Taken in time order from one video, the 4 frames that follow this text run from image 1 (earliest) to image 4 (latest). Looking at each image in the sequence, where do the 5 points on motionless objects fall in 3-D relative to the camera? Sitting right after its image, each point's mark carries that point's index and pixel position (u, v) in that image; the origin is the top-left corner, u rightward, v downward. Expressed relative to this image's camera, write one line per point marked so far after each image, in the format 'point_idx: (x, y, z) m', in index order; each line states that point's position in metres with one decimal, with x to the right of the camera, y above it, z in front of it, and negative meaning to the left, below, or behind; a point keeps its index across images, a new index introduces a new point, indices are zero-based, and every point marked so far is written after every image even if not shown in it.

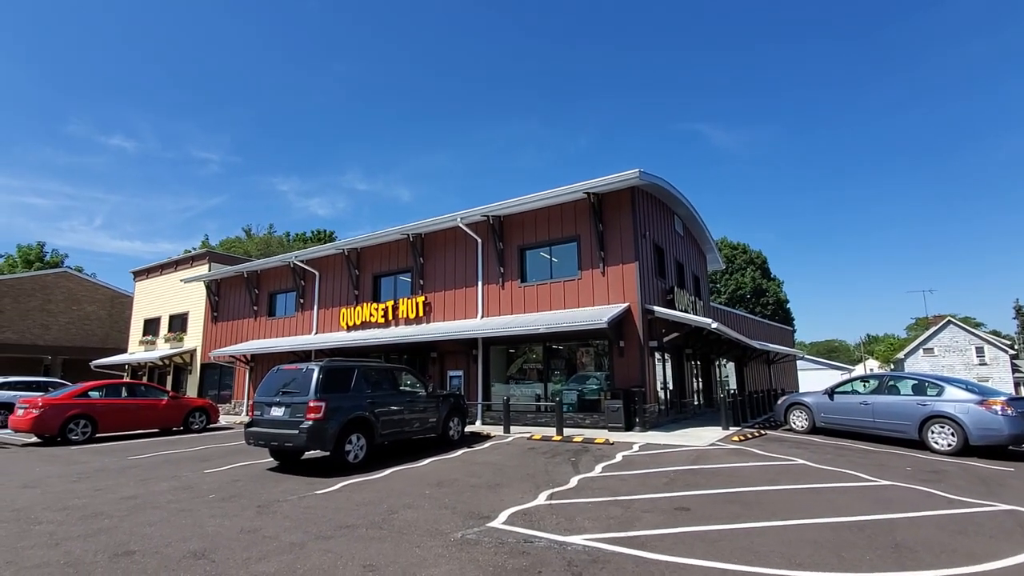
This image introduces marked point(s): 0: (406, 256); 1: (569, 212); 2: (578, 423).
0: (-3.4, +1.0, +17.9) m
1: (+1.5, +2.1, +14.8) m
2: (+1.6, -3.4, +13.8) m
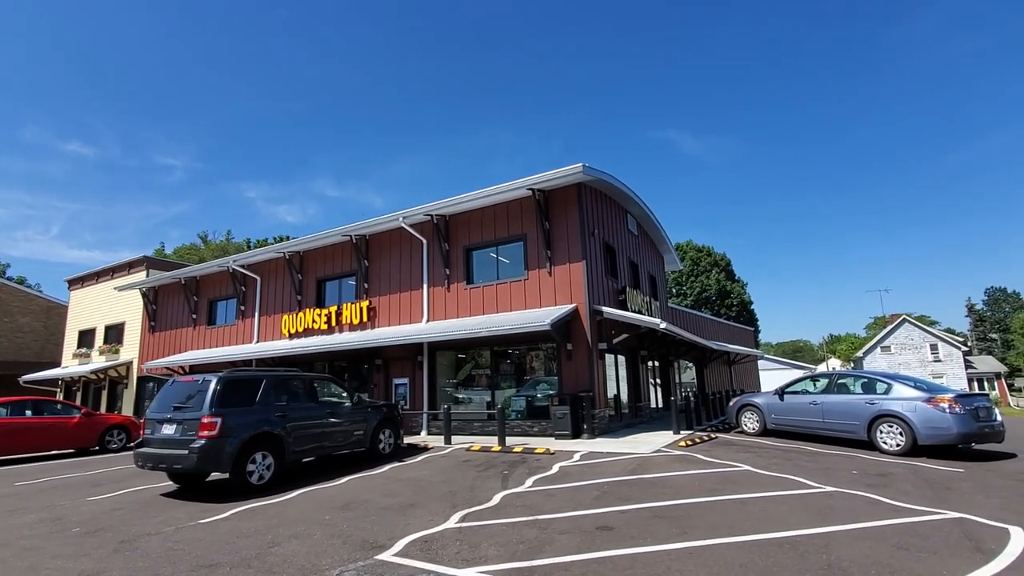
0: (-5.0, +0.9, +17.0) m
1: (+0.1, +2.0, +14.2) m
2: (+0.3, -3.4, +13.1) m
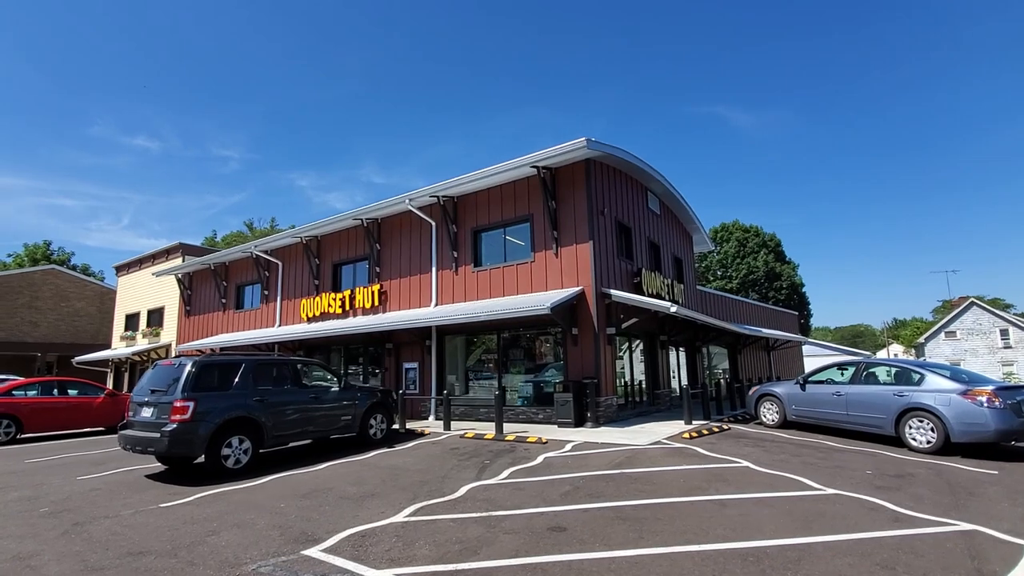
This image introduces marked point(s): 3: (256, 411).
0: (-4.6, +1.4, +16.9) m
1: (+0.3, +2.4, +13.6) m
2: (+0.4, -3.0, +12.7) m
3: (-3.8, -1.8, +8.1) m
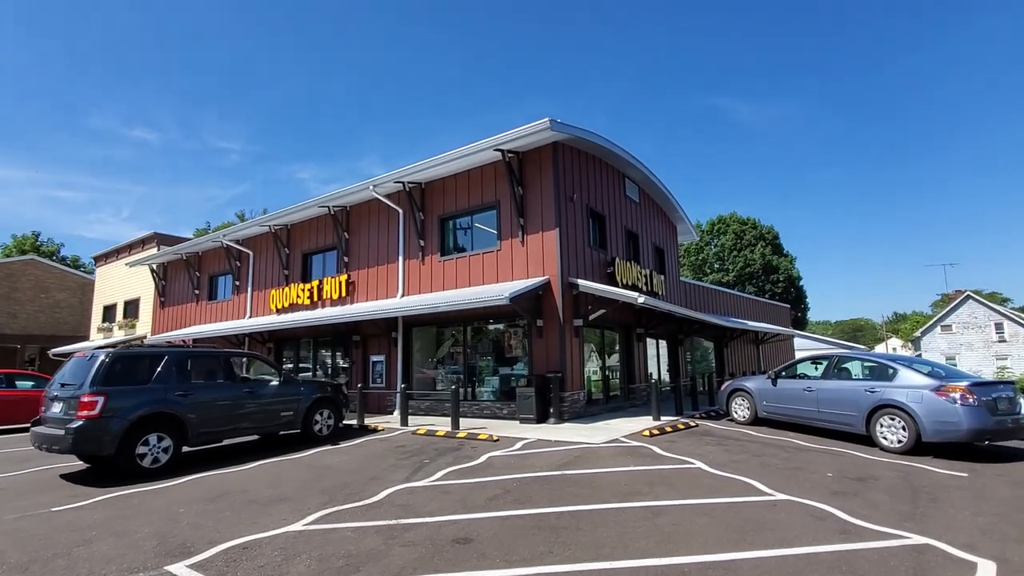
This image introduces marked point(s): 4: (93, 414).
0: (-5.3, +1.7, +16.3) m
1: (-0.5, +2.7, +13.0) m
2: (-0.4, -2.8, +12.2) m
3: (-4.6, -1.6, +7.6) m
4: (-5.2, -1.6, +6.8) m
